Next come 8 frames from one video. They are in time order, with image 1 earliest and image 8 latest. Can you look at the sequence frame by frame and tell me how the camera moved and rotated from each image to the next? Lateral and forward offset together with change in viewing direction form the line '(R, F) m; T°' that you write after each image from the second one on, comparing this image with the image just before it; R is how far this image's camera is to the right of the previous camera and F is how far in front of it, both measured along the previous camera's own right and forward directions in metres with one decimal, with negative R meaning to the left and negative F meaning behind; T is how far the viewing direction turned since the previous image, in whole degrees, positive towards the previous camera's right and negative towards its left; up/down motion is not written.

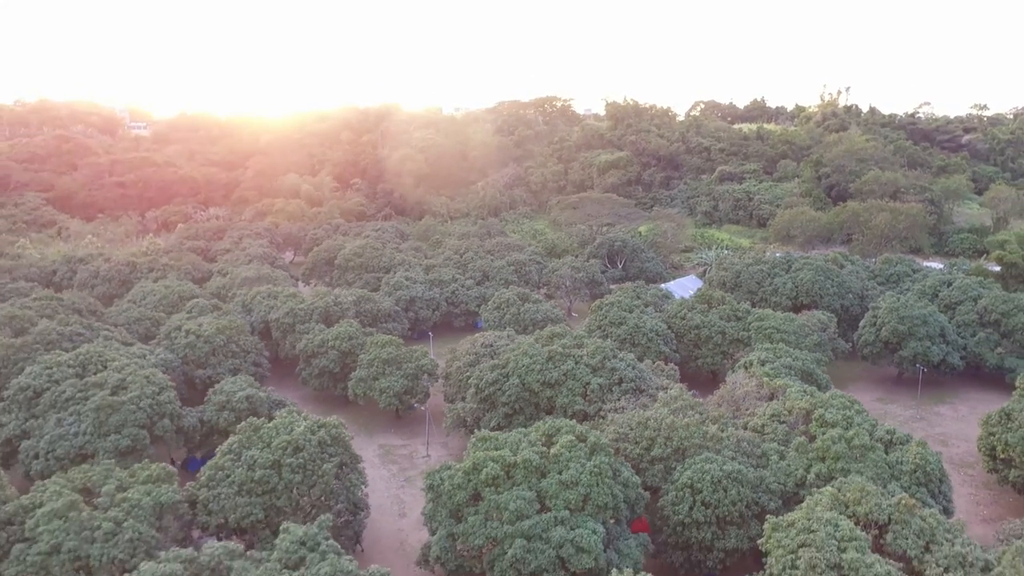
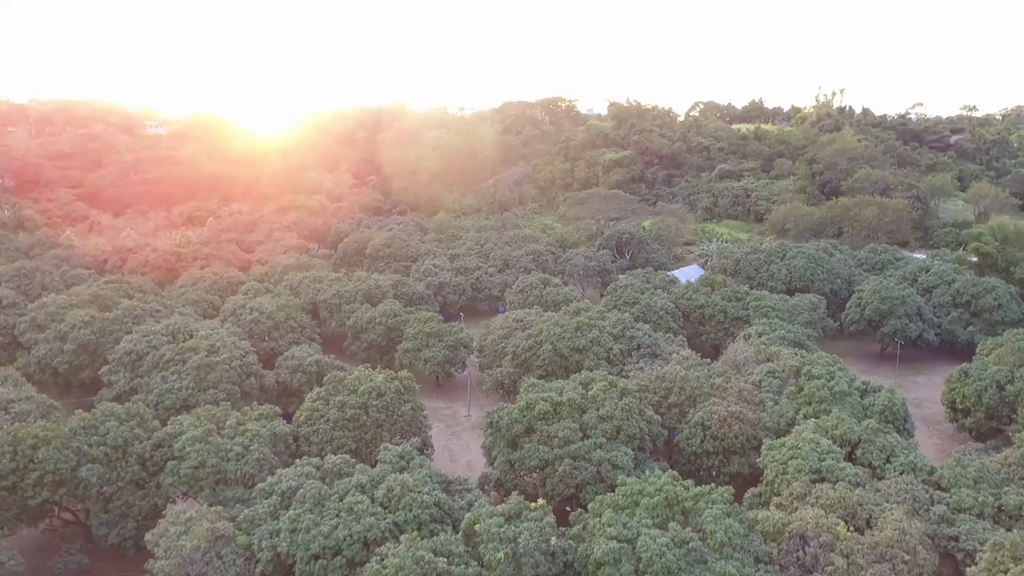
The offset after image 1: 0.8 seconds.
(-1.1, -3.6) m; 0°
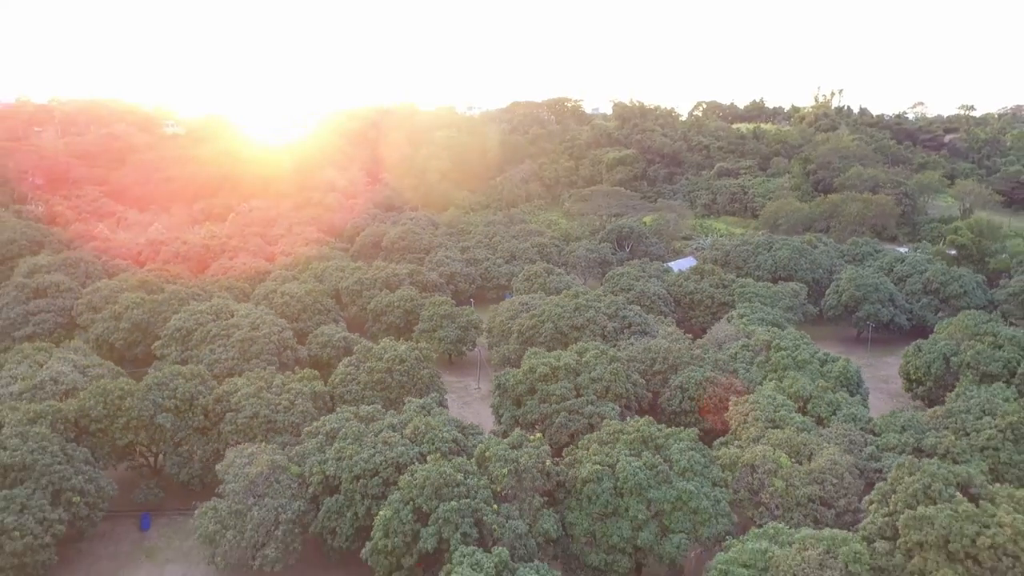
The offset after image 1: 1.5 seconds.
(+0.1, -3.2) m; -1°
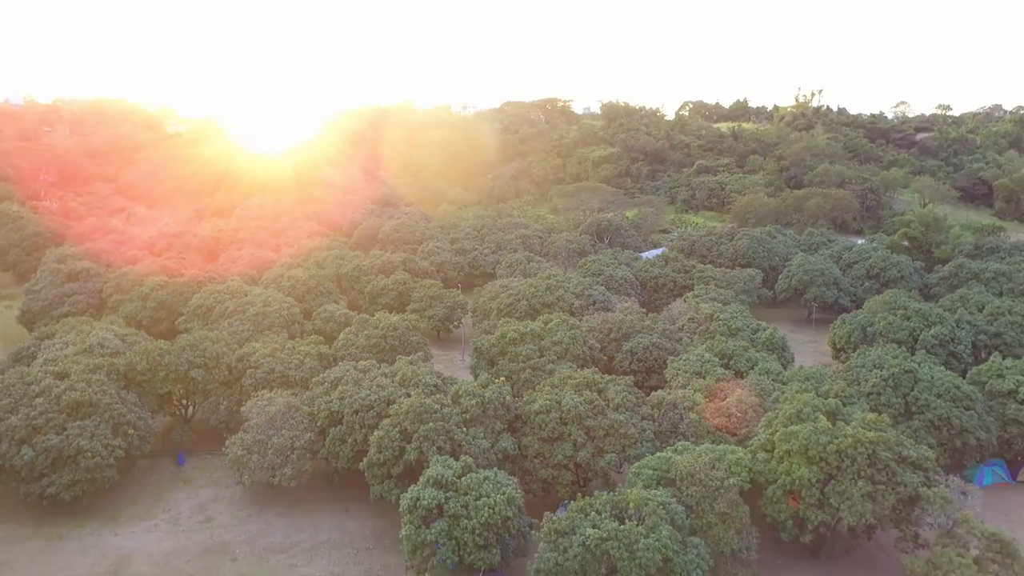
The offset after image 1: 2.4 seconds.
(+0.7, -4.1) m; 0°
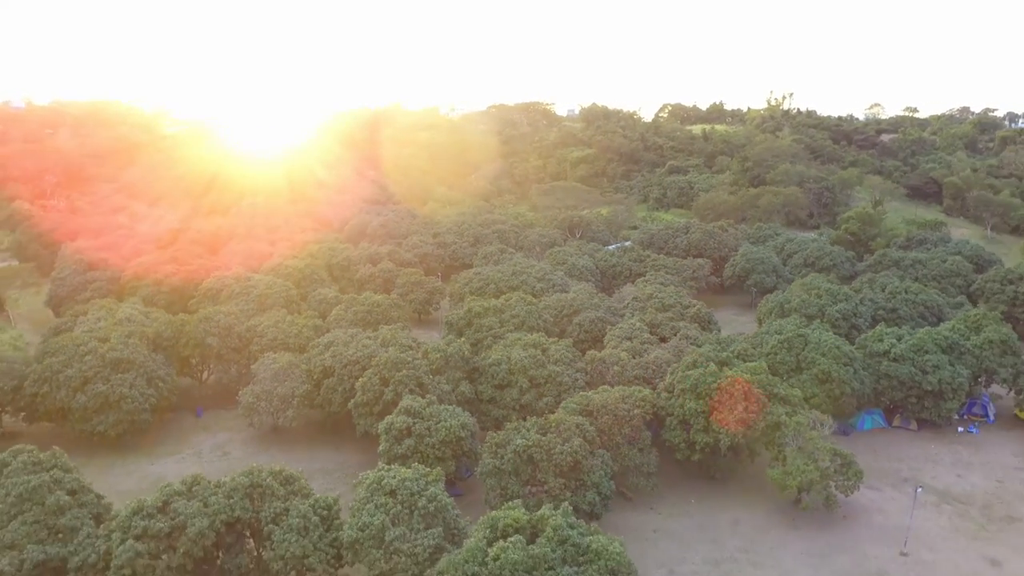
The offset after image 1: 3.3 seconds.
(+1.0, -4.8) m; +1°
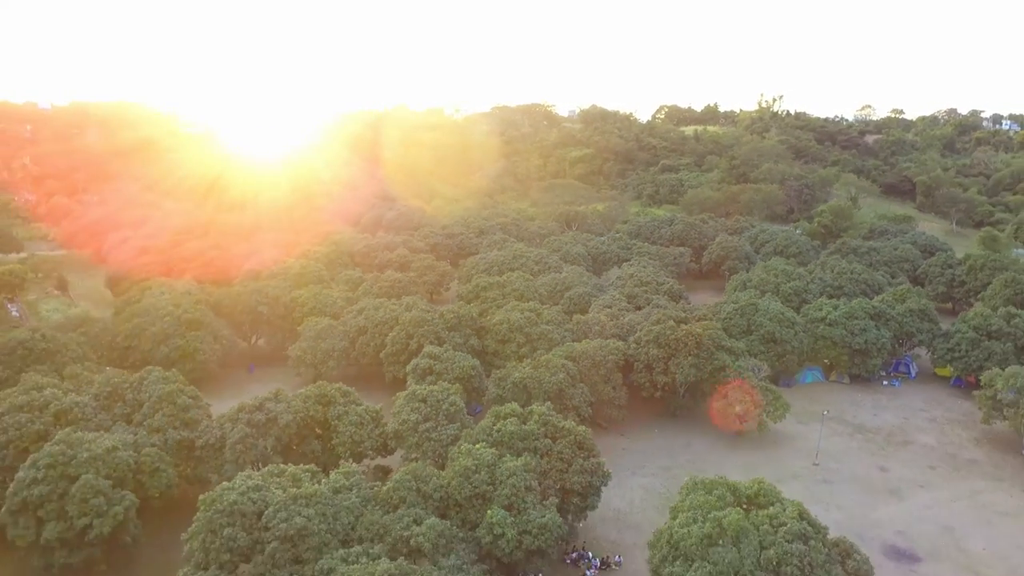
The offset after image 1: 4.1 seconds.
(+0.1, -5.7) m; 0°
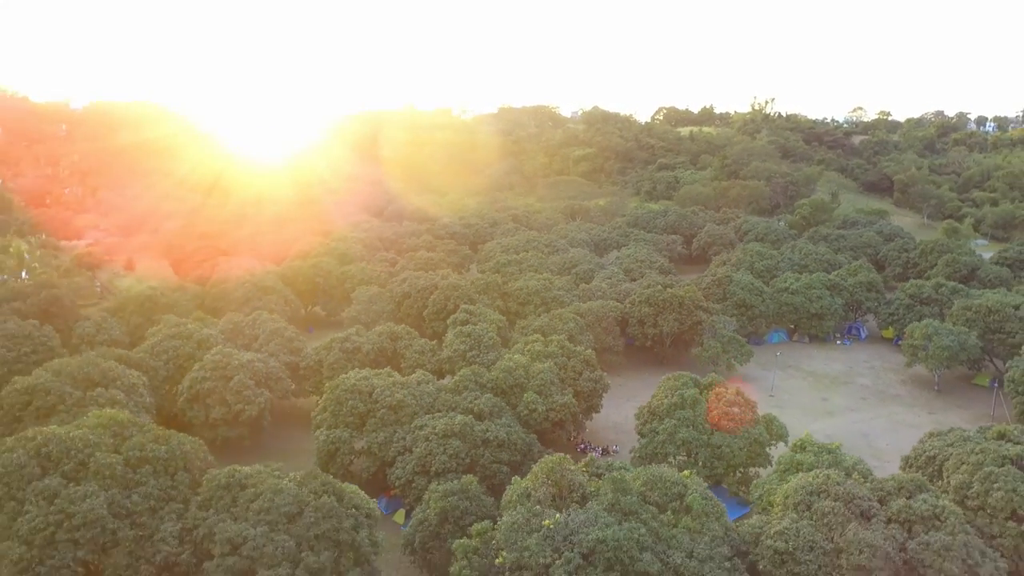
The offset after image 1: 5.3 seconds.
(-0.8, -6.7) m; 0°
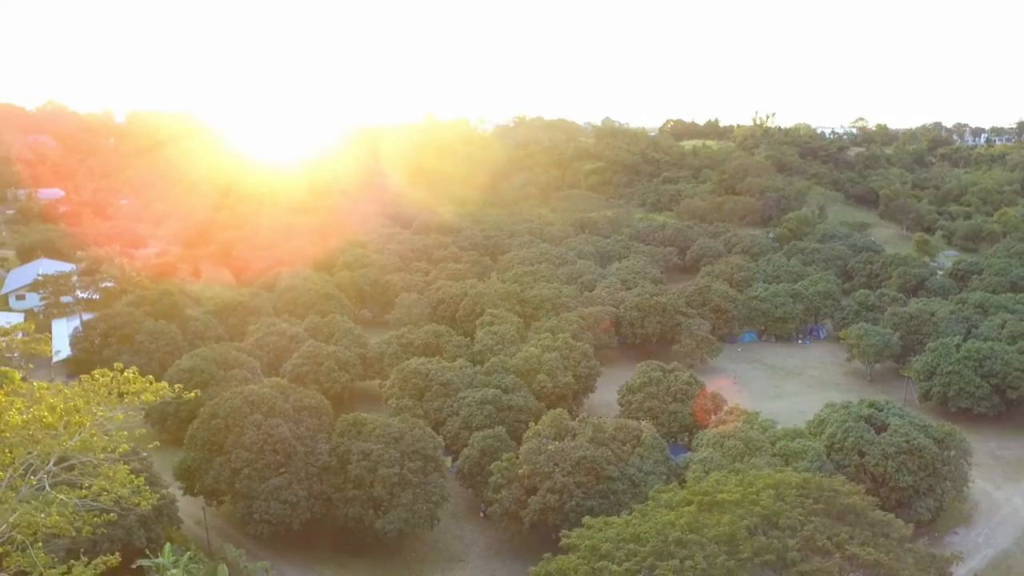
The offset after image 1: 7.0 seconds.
(-0.1, -8.2) m; -1°
